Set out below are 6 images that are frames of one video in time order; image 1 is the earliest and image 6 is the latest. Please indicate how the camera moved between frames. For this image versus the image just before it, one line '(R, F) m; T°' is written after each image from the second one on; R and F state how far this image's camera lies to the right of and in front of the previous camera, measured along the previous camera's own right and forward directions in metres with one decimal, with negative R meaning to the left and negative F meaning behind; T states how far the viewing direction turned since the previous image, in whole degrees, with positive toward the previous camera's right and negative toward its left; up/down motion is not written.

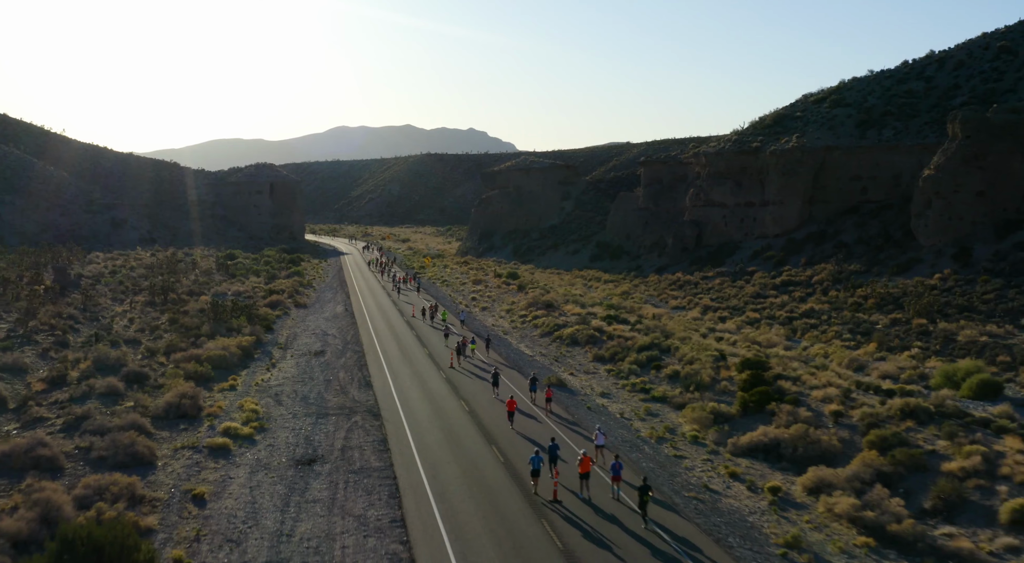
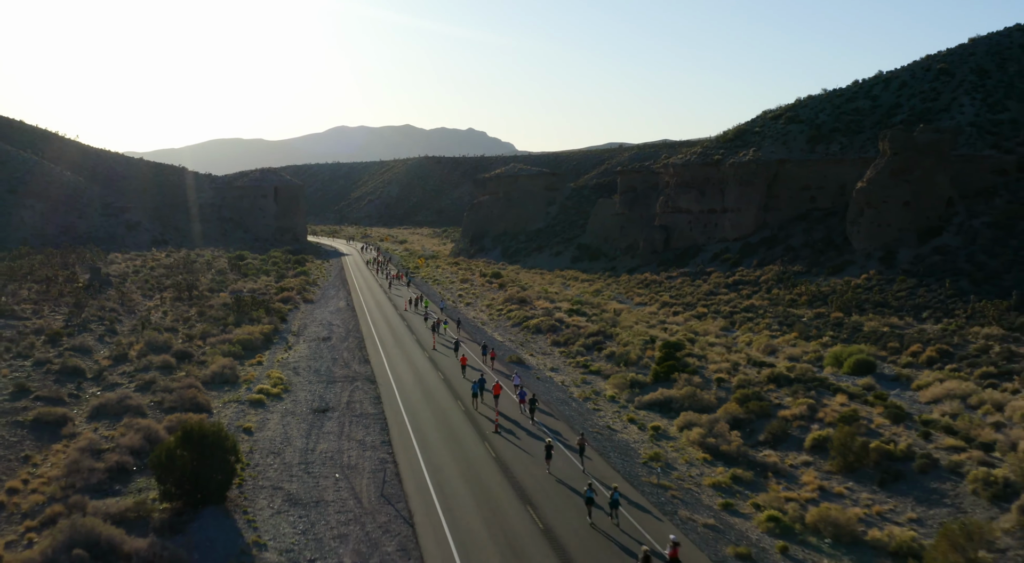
(+1.1, -5.3) m; 0°
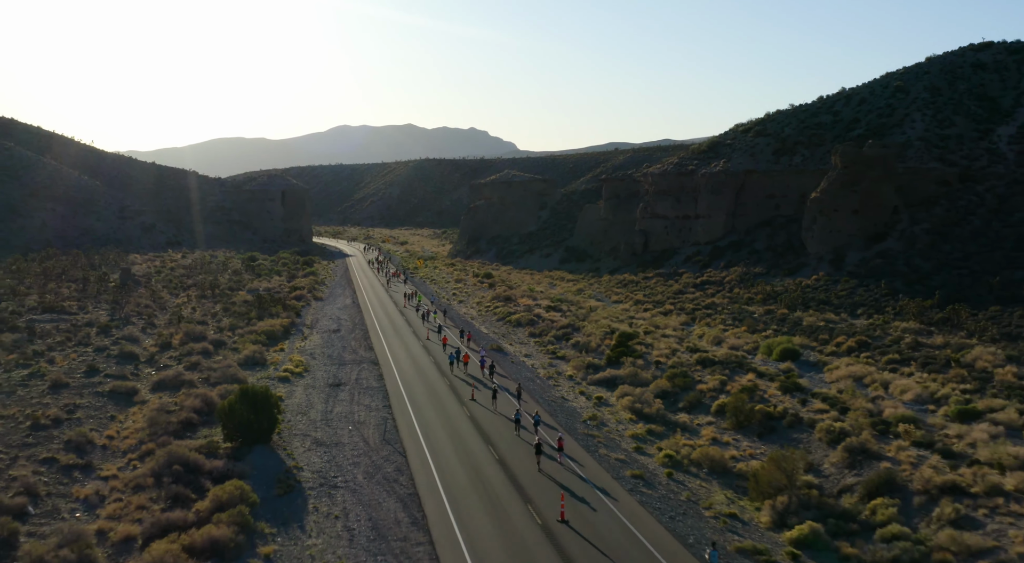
(+0.9, -5.0) m; 0°
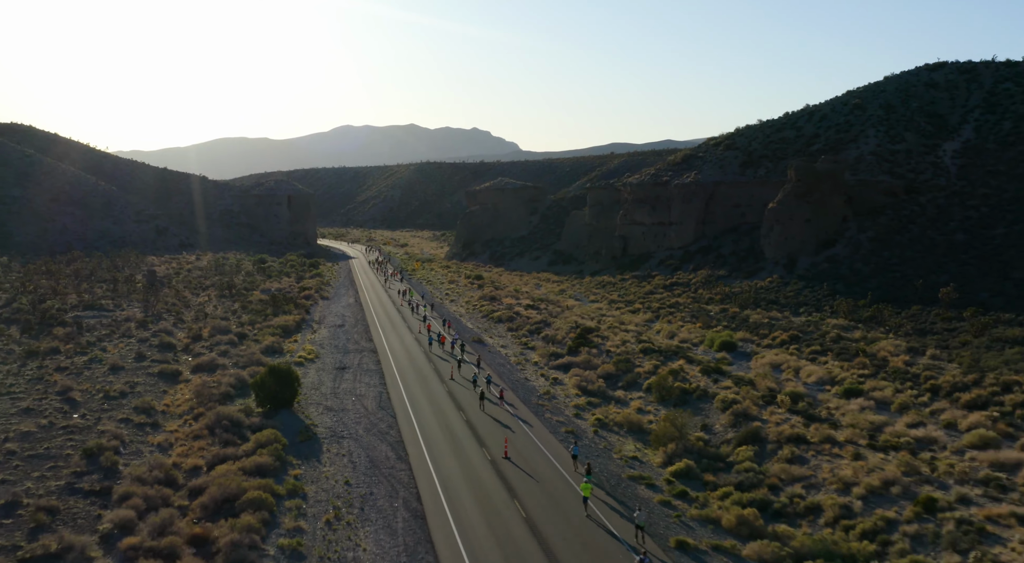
(+1.3, -5.5) m; 0°
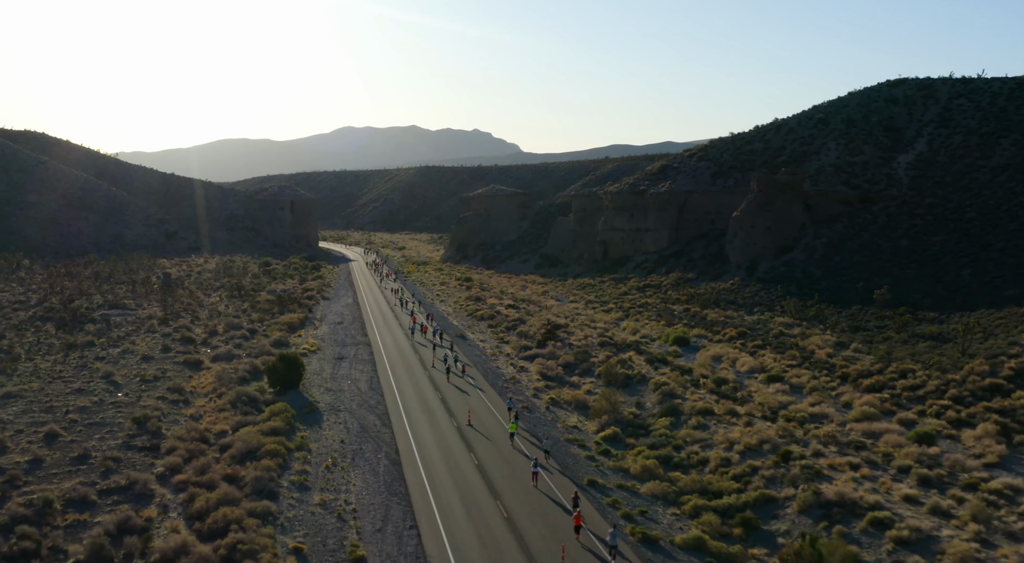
(+1.4, -5.0) m; 0°
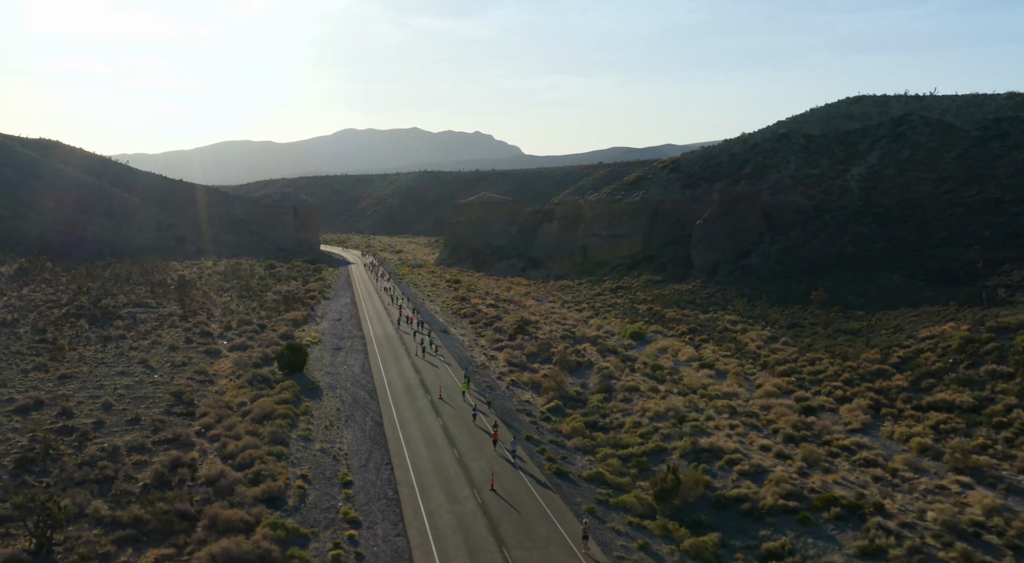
(+1.7, -6.0) m; 0°
